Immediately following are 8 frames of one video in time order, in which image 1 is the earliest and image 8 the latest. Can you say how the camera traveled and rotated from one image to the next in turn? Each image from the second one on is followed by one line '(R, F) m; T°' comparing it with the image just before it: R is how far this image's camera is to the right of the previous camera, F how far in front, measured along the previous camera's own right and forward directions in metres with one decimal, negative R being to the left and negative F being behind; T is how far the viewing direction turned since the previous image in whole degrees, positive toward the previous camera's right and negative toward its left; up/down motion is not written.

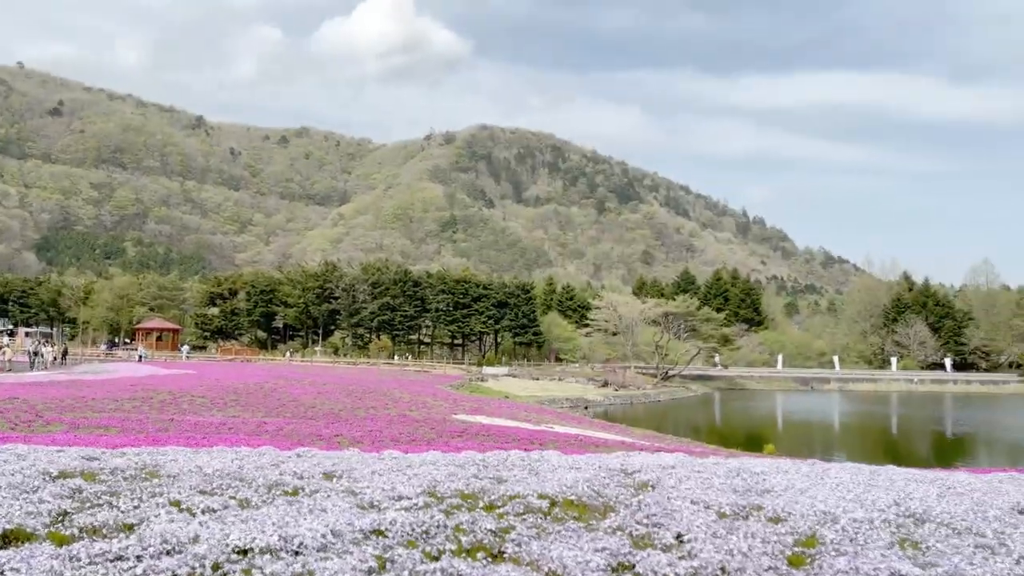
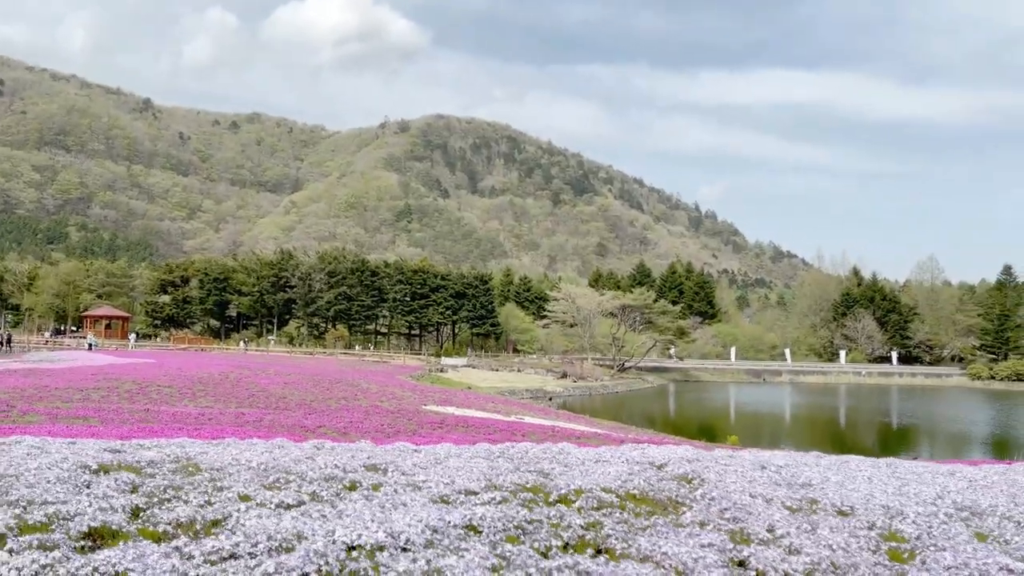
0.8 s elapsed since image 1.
(-0.4, +0.1) m; +4°
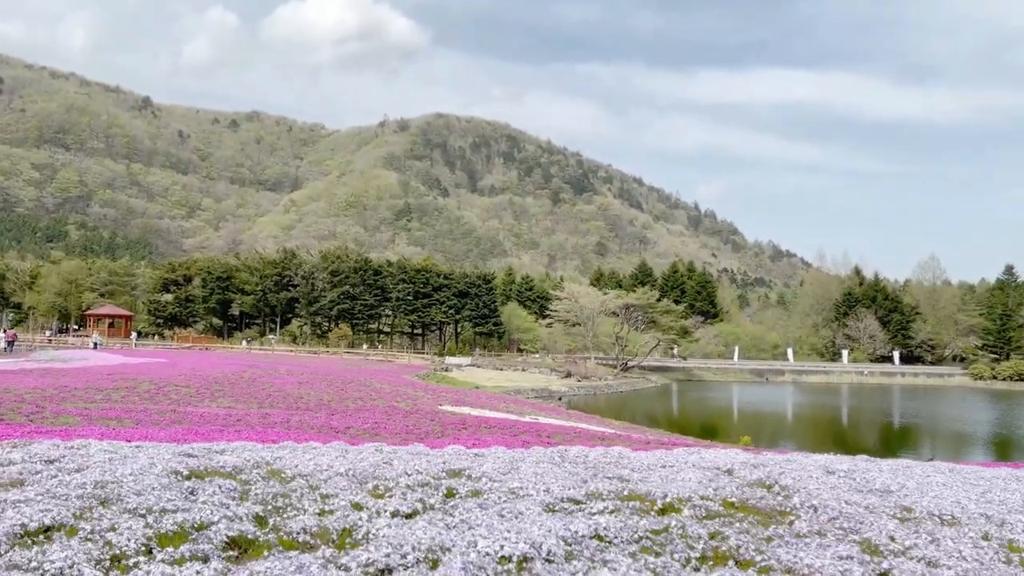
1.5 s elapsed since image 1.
(-0.4, 0.0) m; 0°
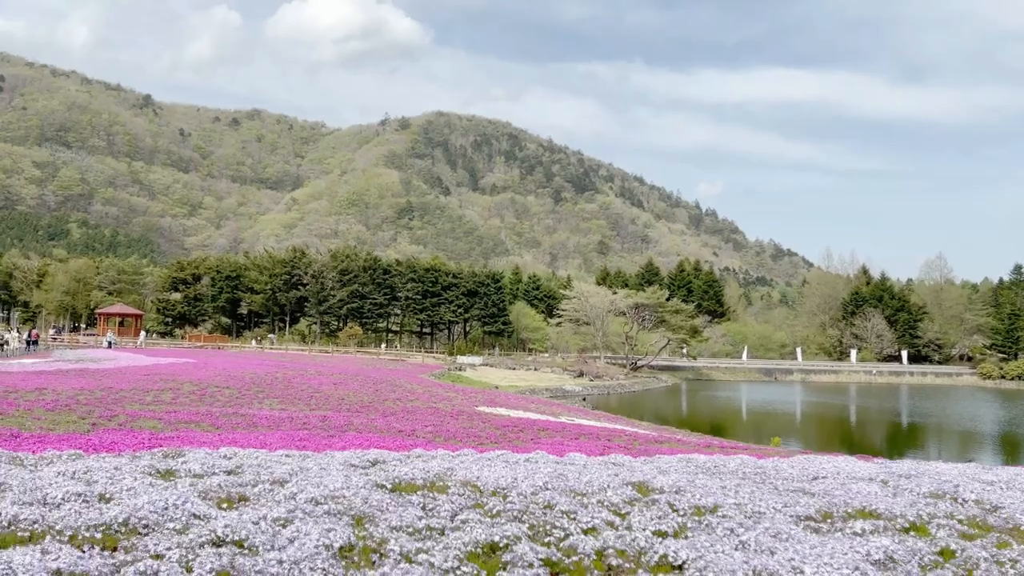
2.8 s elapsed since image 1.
(-0.9, 0.0) m; 0°
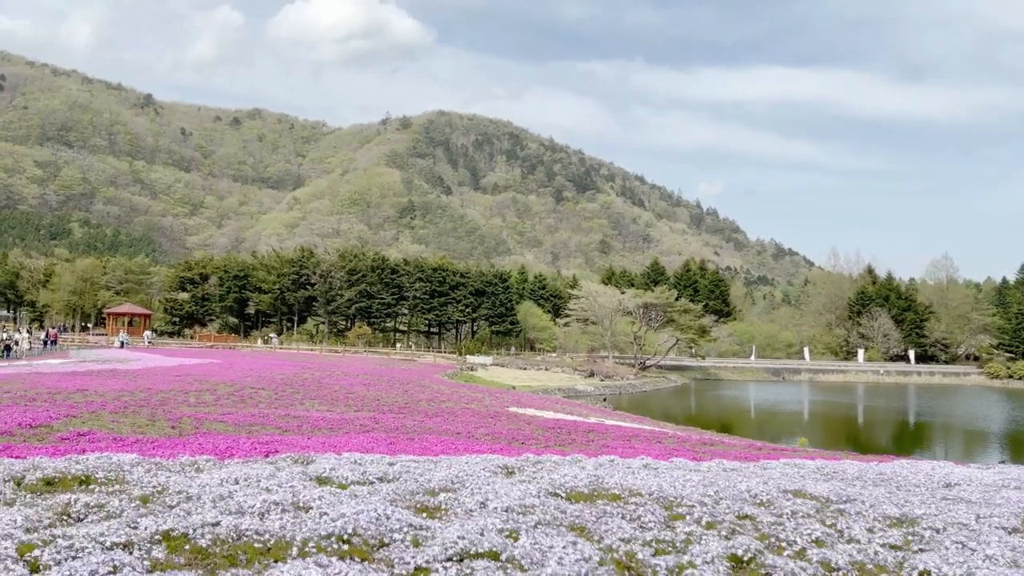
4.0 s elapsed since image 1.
(-0.8, 0.0) m; 0°
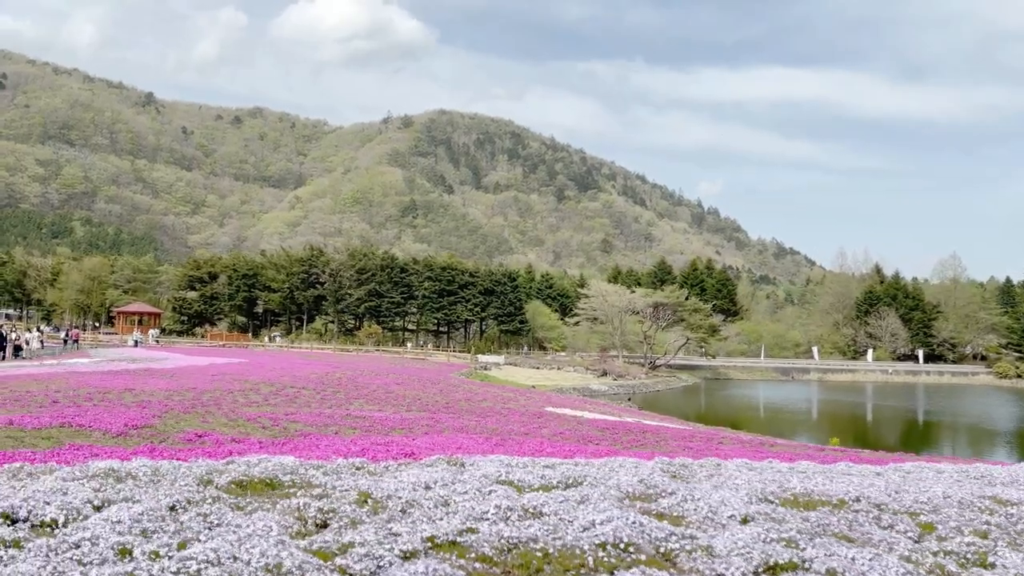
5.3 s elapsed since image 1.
(-0.9, +0.1) m; 0°
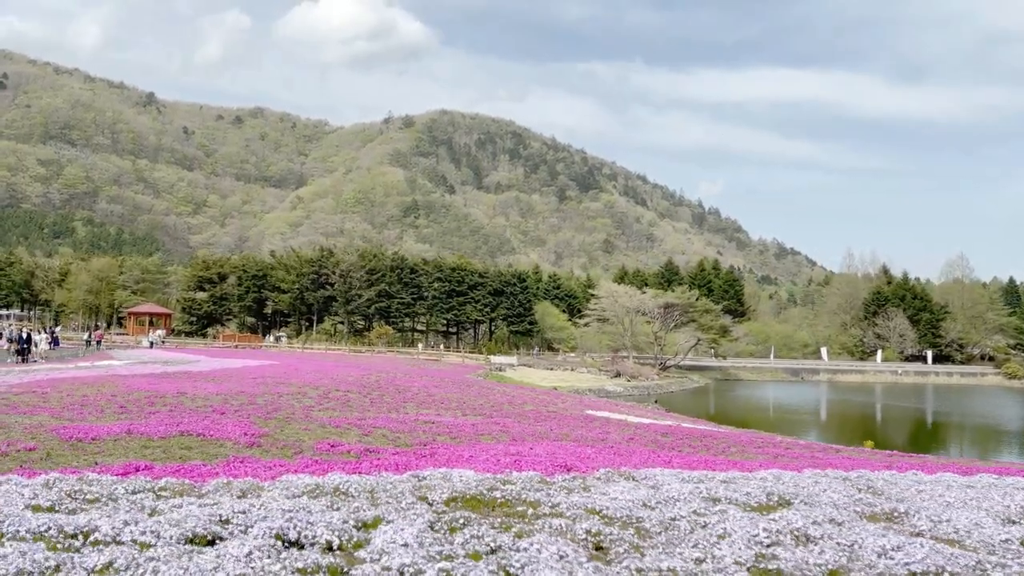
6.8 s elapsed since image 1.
(-1.0, +0.1) m; 0°
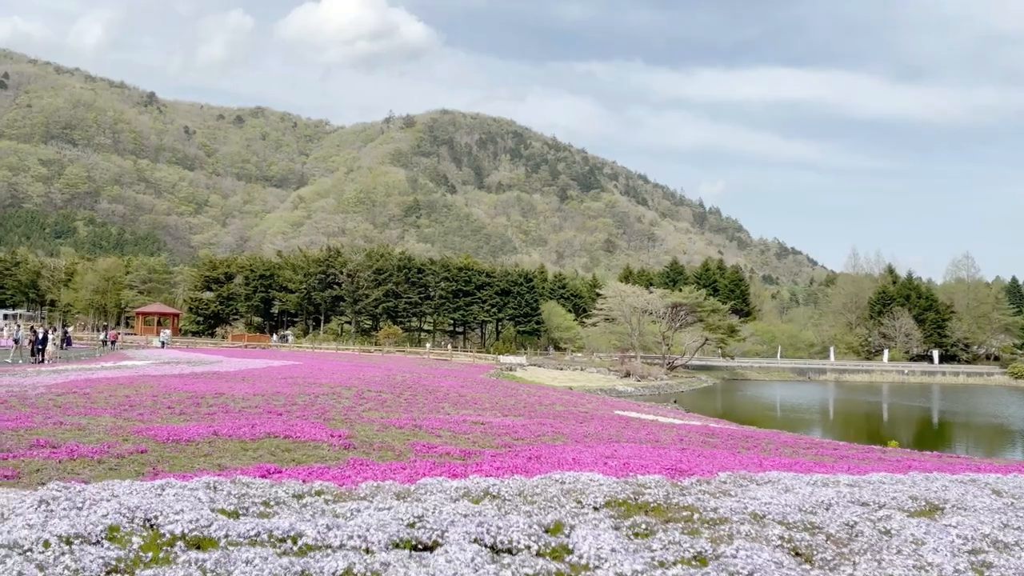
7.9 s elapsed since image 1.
(-0.7, 0.0) m; 0°
